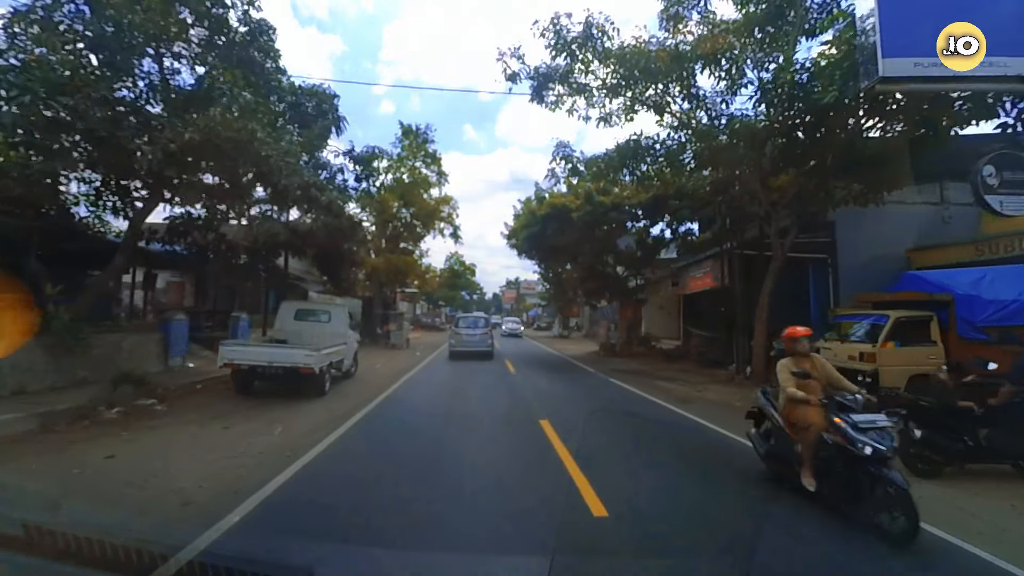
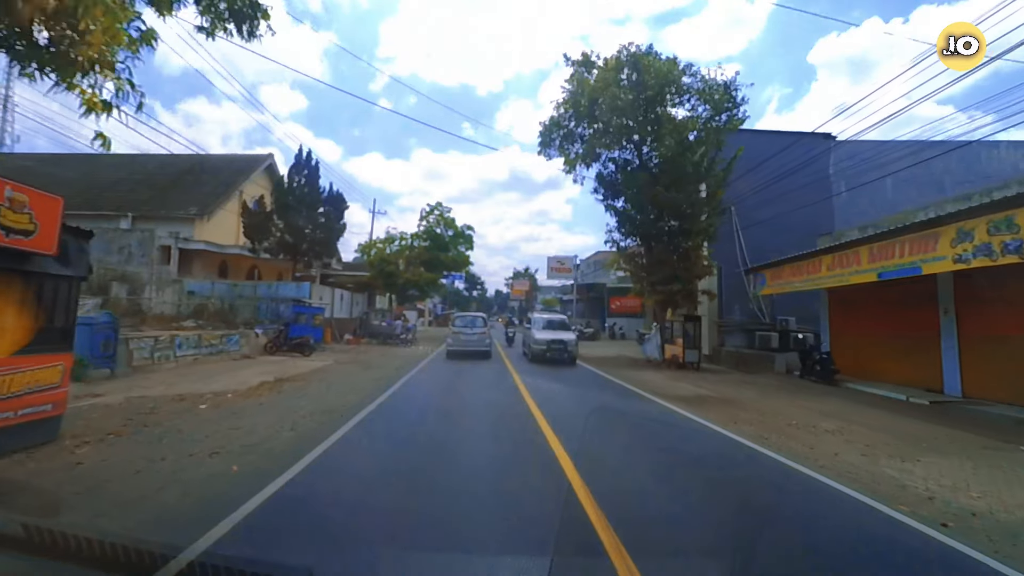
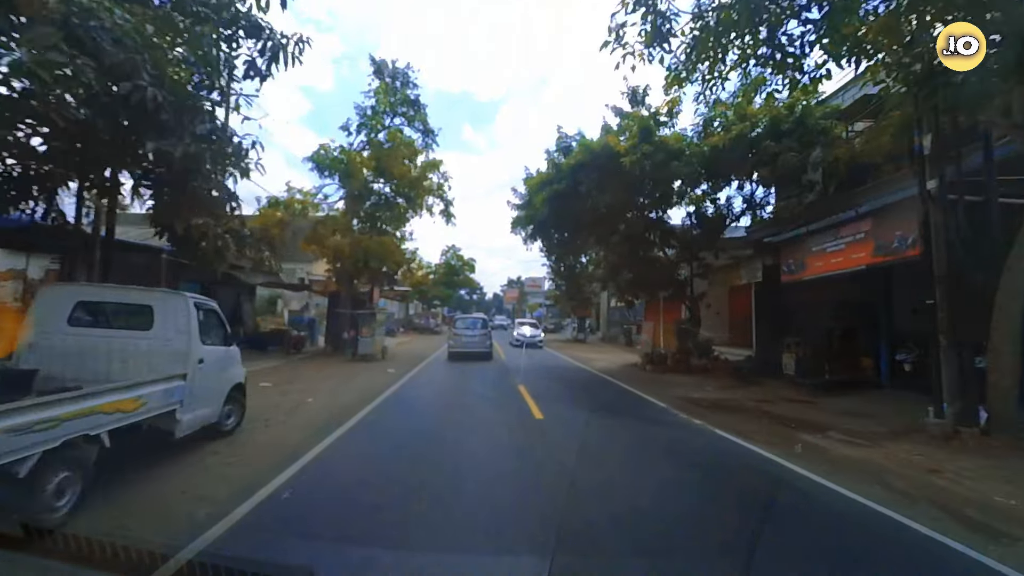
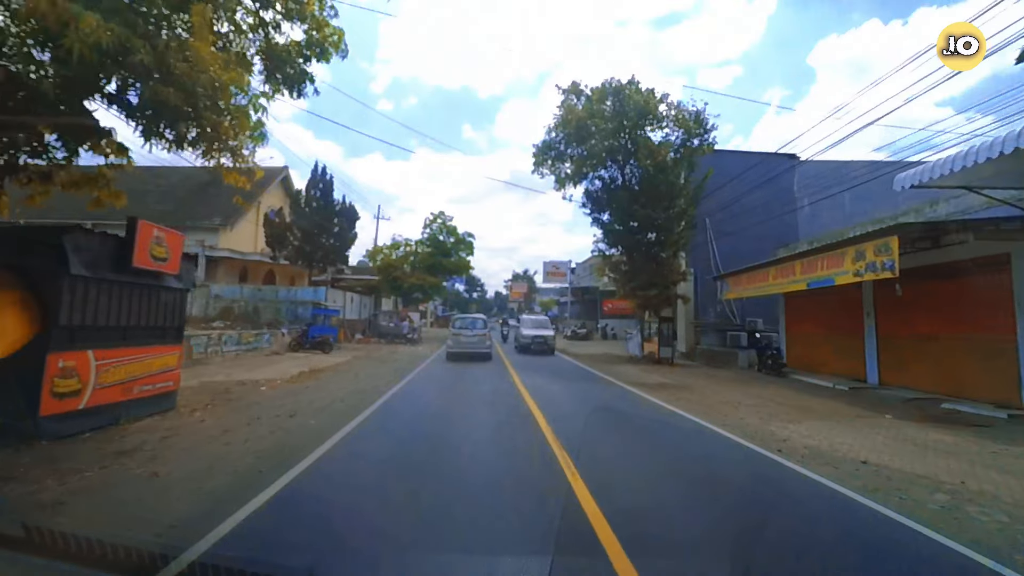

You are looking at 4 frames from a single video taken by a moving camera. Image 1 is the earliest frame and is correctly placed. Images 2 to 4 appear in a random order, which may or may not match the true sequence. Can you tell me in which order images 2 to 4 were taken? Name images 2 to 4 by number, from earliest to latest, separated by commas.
3, 4, 2
